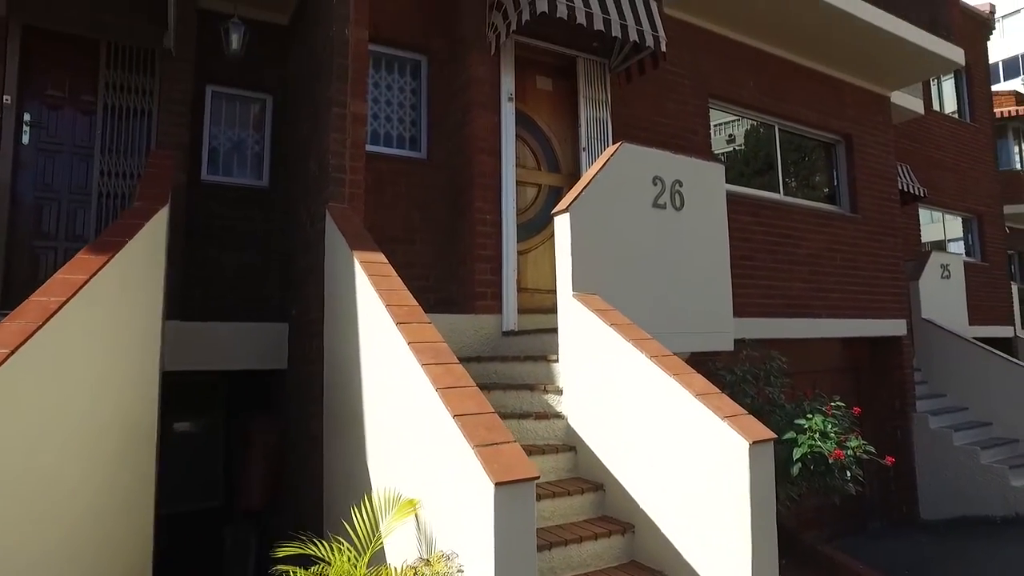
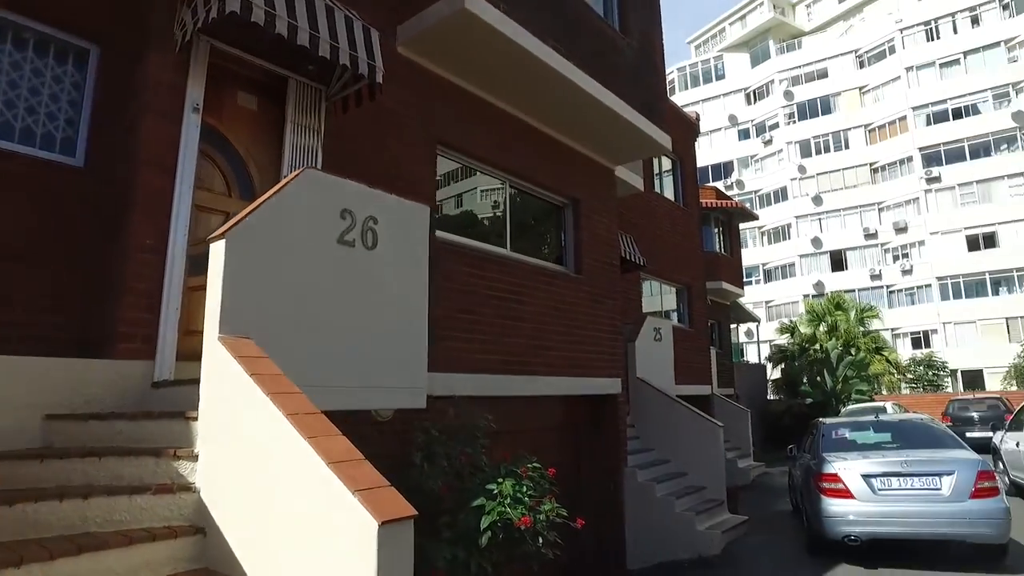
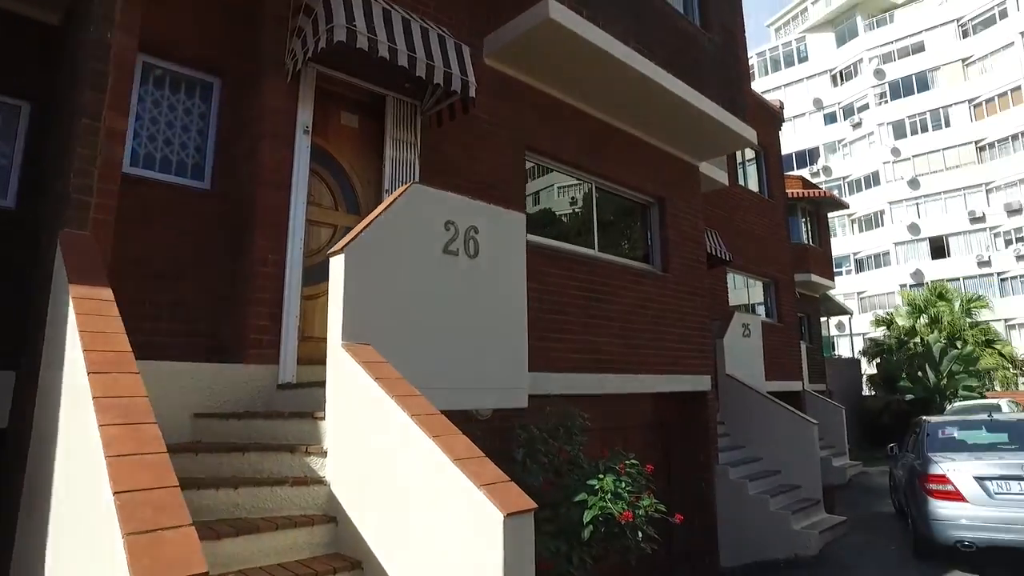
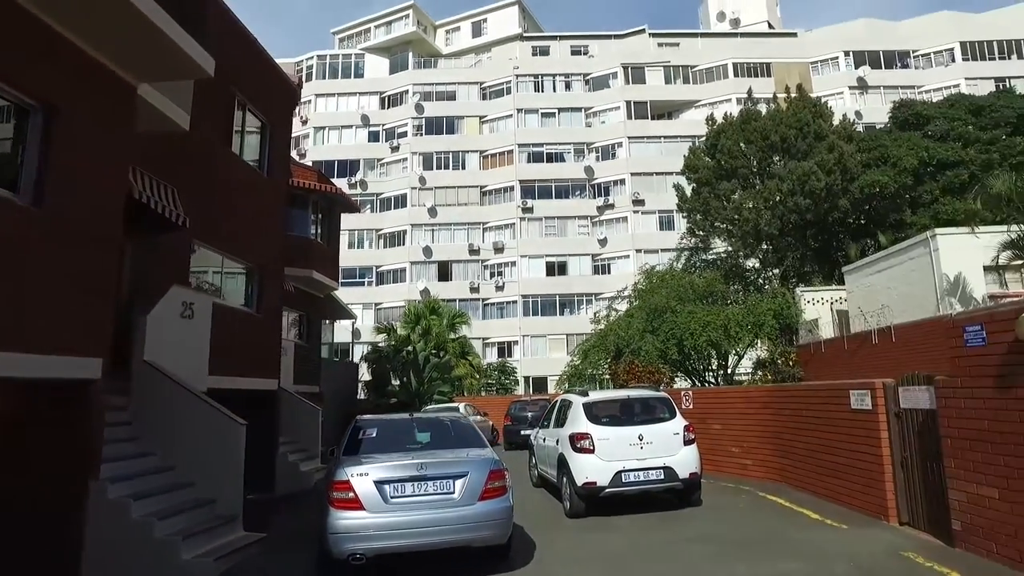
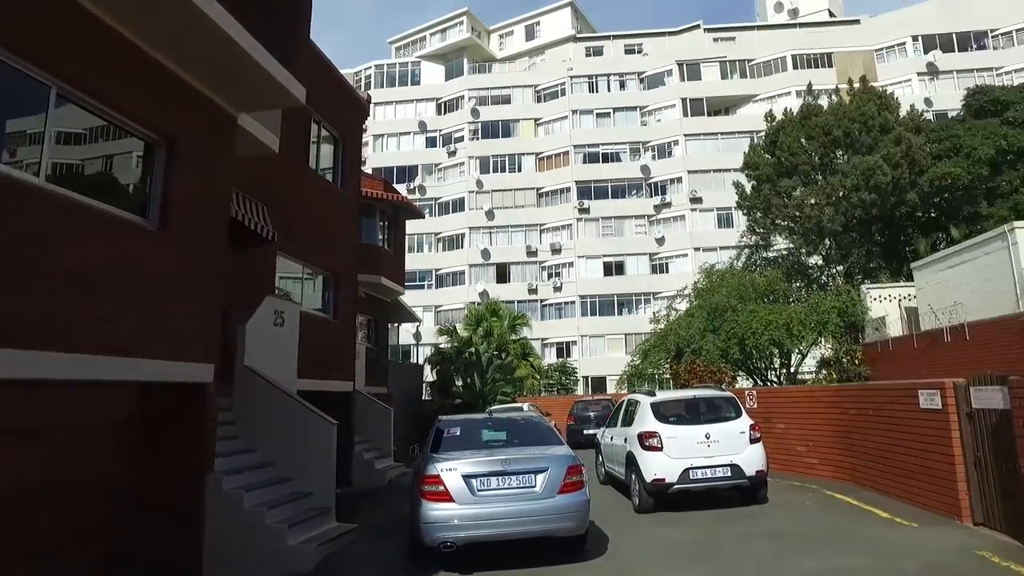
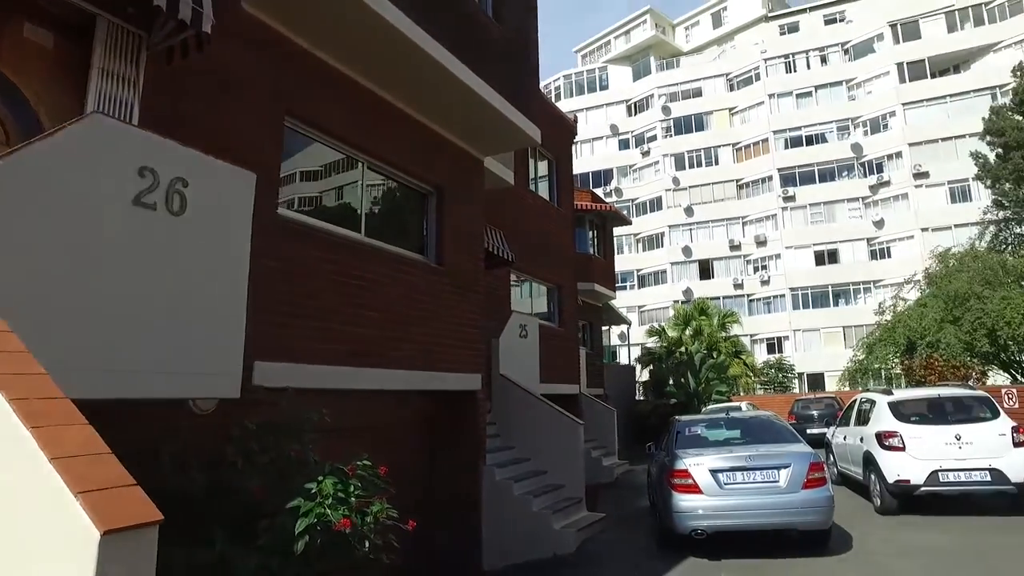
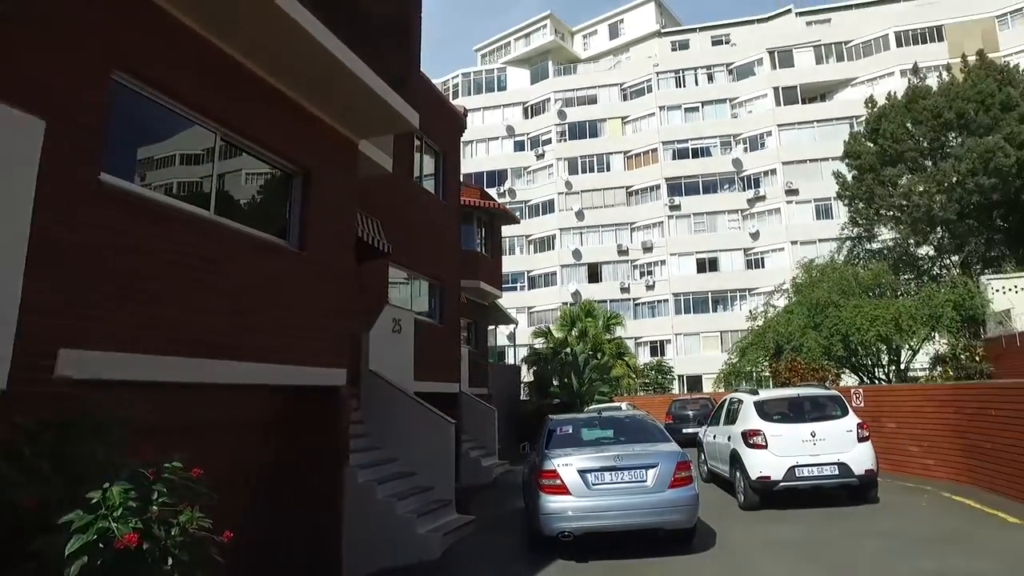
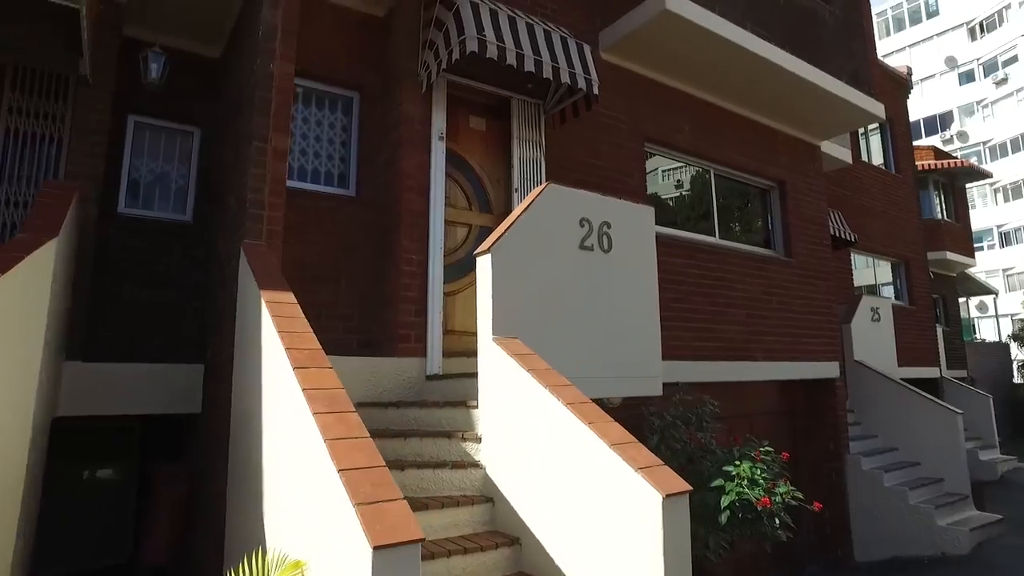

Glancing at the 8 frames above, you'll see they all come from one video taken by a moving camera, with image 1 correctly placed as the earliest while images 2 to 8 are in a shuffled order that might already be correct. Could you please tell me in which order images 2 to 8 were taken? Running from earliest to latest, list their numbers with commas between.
8, 3, 2, 6, 7, 5, 4
